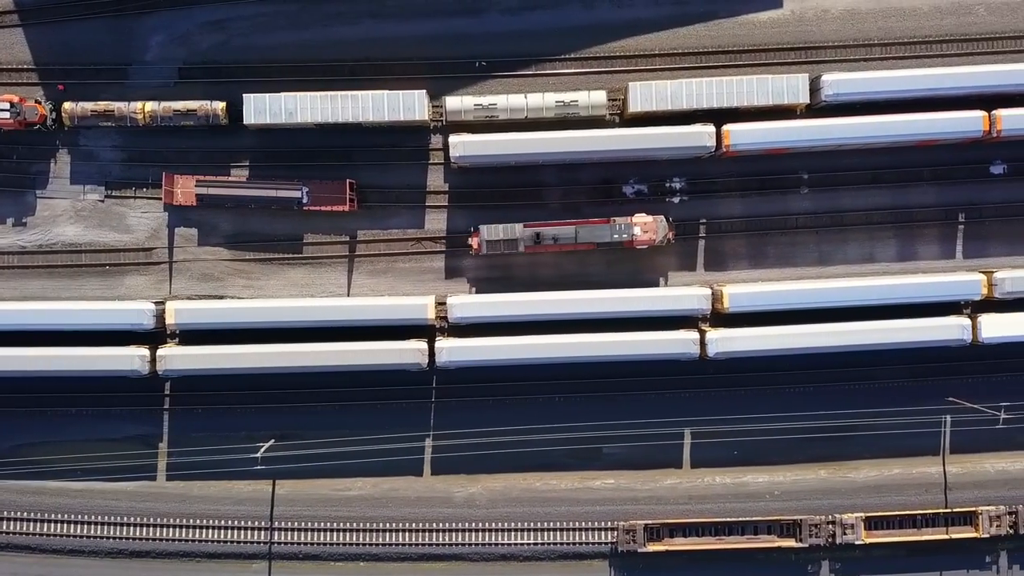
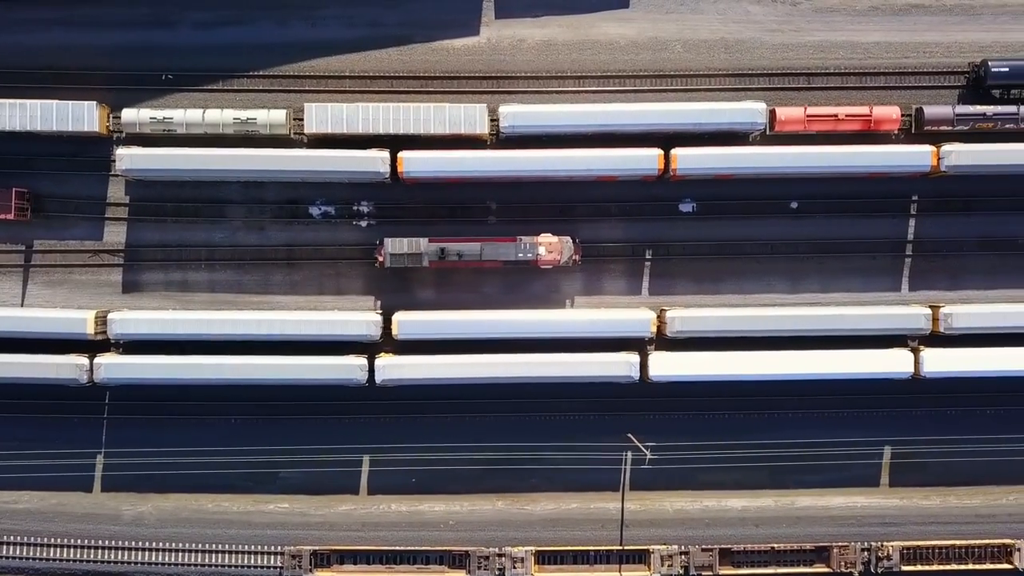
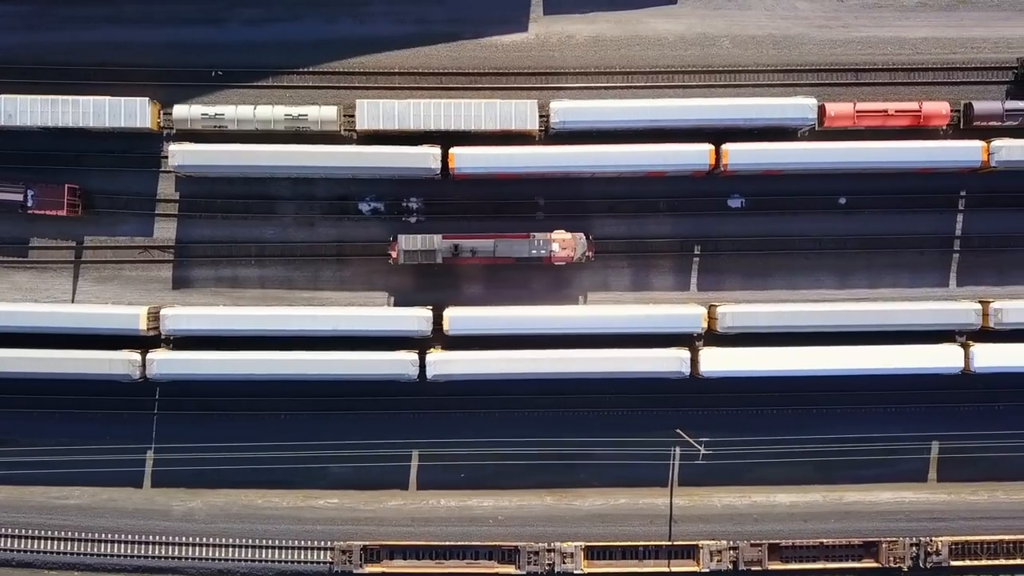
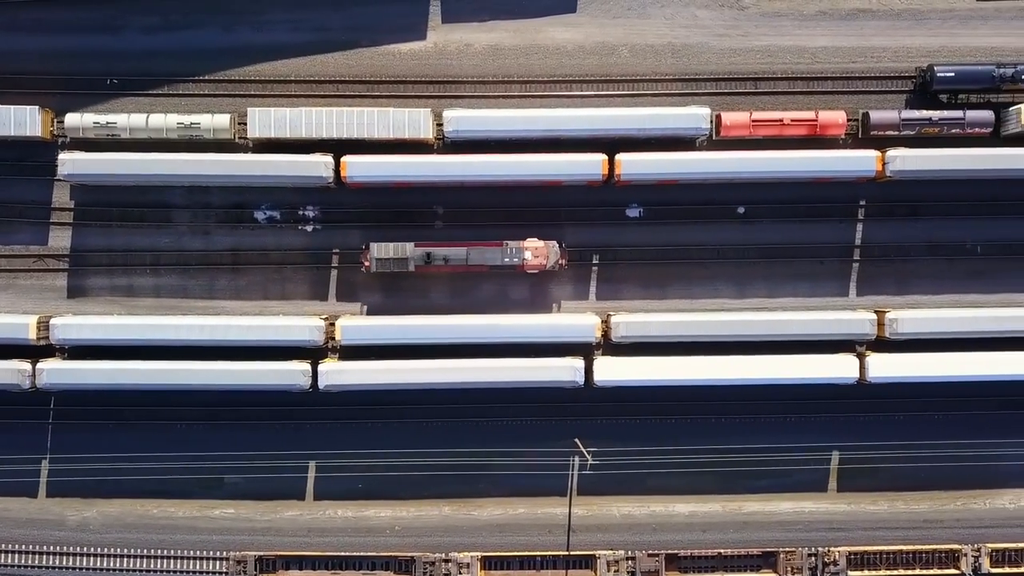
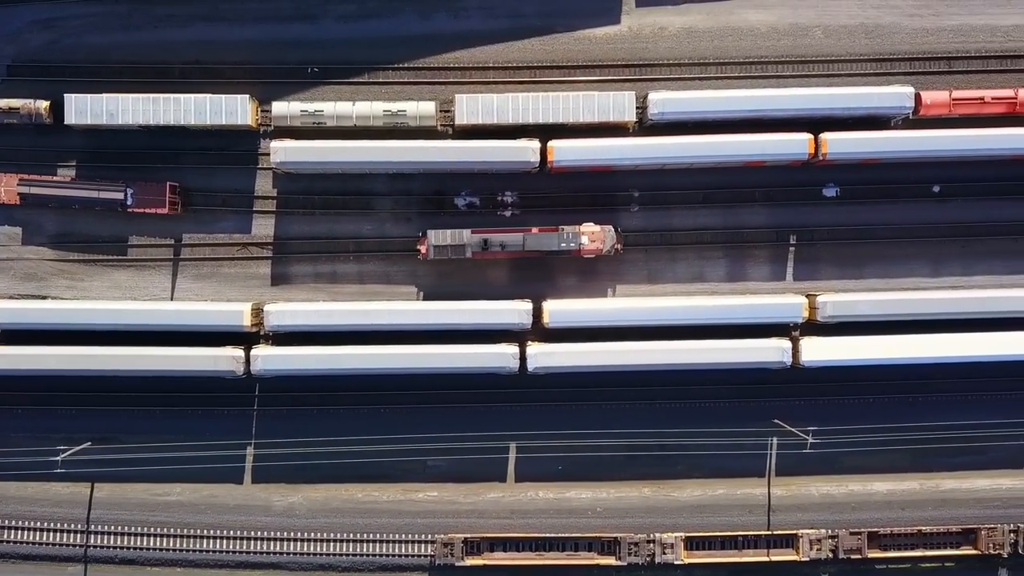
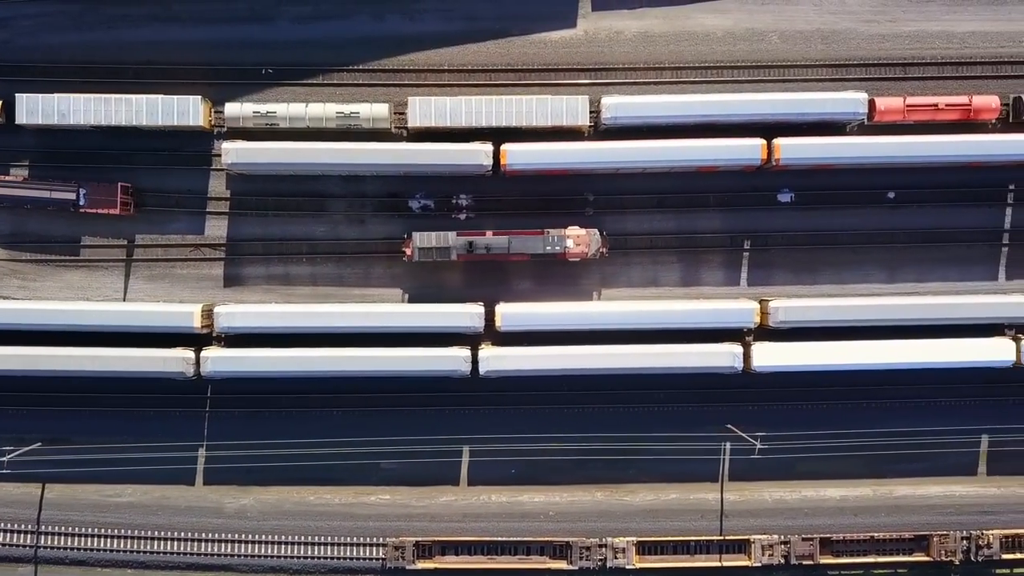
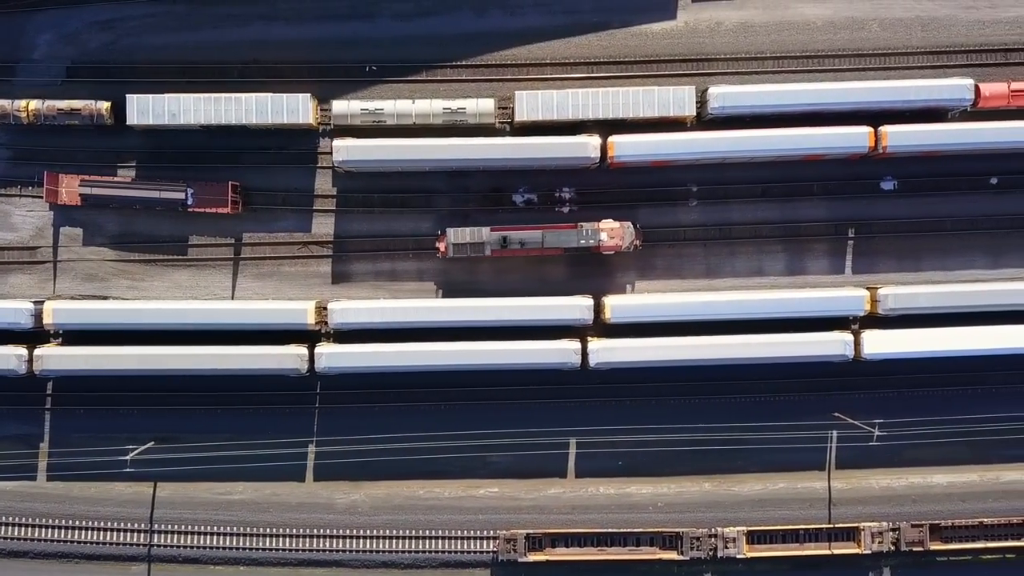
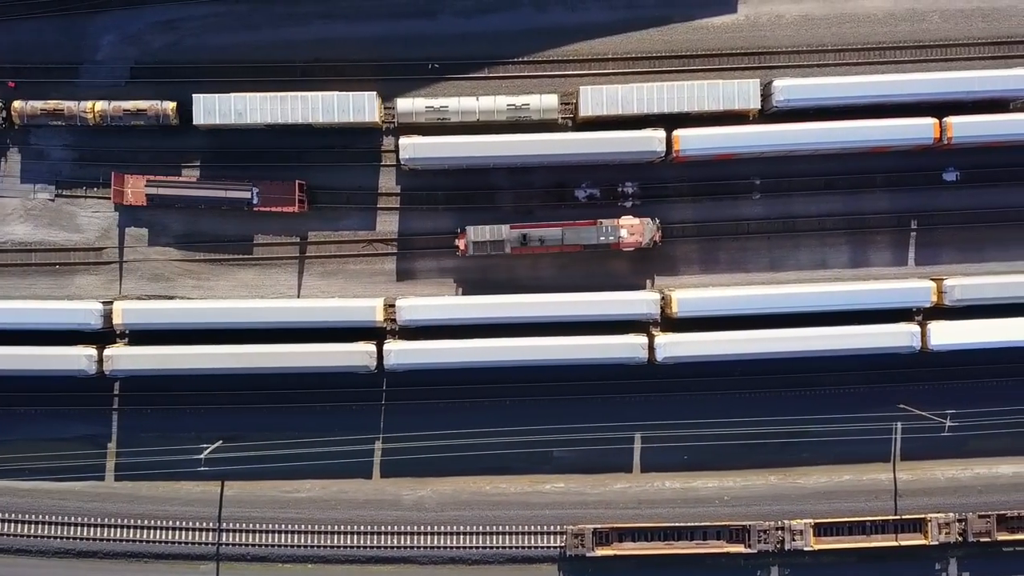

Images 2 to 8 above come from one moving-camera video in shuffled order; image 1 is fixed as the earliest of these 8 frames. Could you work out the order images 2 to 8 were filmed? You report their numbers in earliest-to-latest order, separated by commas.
8, 7, 5, 6, 3, 2, 4
